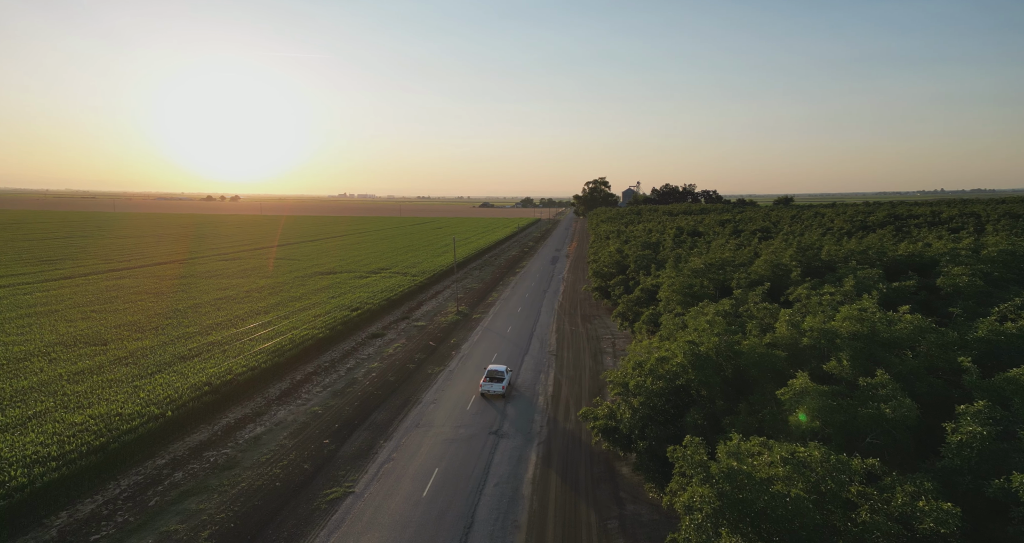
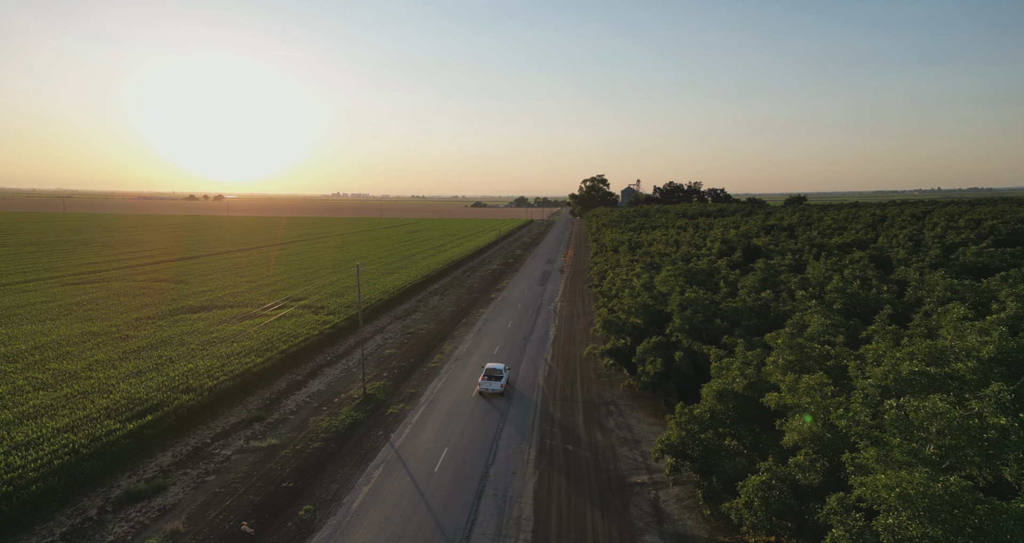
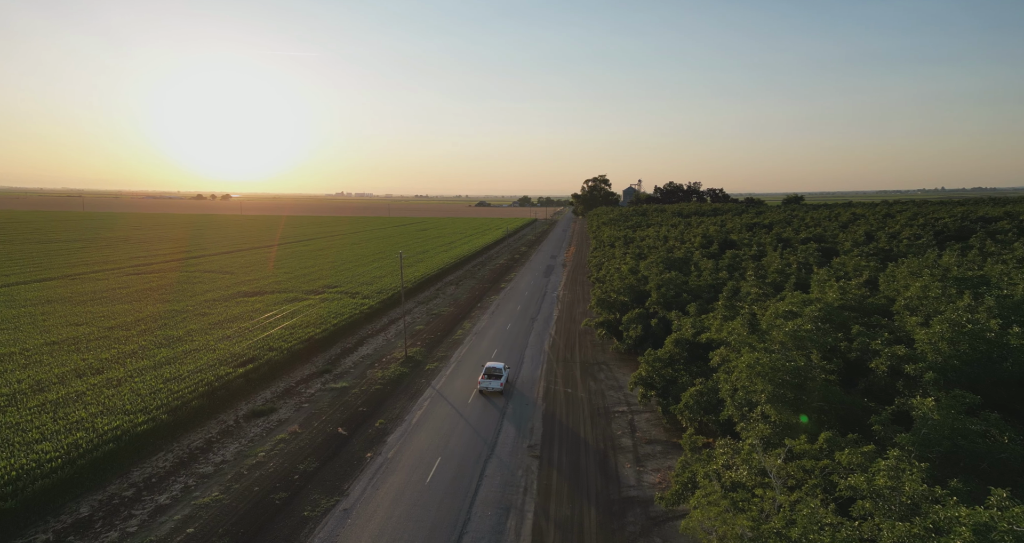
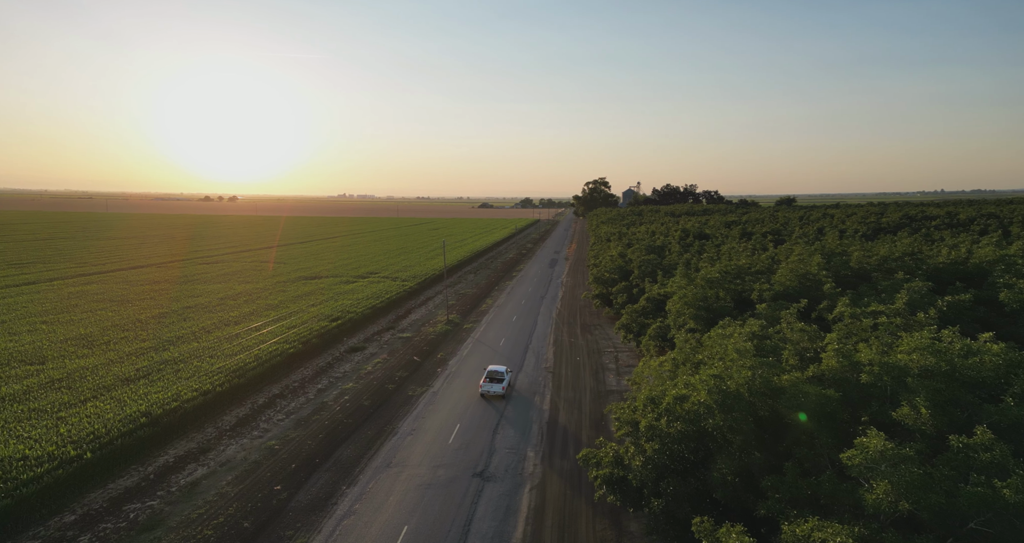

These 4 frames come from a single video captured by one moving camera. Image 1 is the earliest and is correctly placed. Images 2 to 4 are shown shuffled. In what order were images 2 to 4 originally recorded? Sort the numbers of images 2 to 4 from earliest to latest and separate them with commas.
4, 3, 2
